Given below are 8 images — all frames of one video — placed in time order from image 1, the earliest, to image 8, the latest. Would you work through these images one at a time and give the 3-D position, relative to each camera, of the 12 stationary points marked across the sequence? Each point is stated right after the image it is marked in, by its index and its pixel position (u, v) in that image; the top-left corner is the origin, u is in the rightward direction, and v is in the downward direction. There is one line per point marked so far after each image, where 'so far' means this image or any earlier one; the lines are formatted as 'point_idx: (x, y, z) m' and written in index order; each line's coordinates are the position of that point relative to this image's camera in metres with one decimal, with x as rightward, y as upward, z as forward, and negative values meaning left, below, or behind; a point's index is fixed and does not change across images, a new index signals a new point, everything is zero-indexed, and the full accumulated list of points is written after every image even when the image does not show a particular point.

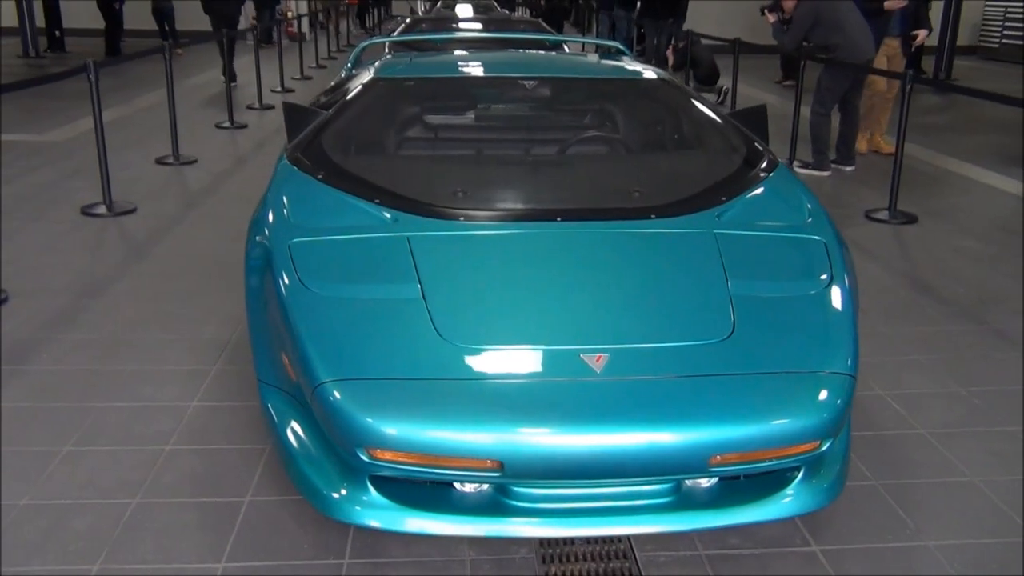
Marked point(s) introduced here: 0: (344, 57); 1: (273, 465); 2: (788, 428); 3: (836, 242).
0: (-2.8, +3.8, +14.8) m
1: (-0.7, -0.5, +2.5) m
2: (+0.7, -0.3, +2.0) m
3: (+1.0, +0.1, +2.7) m
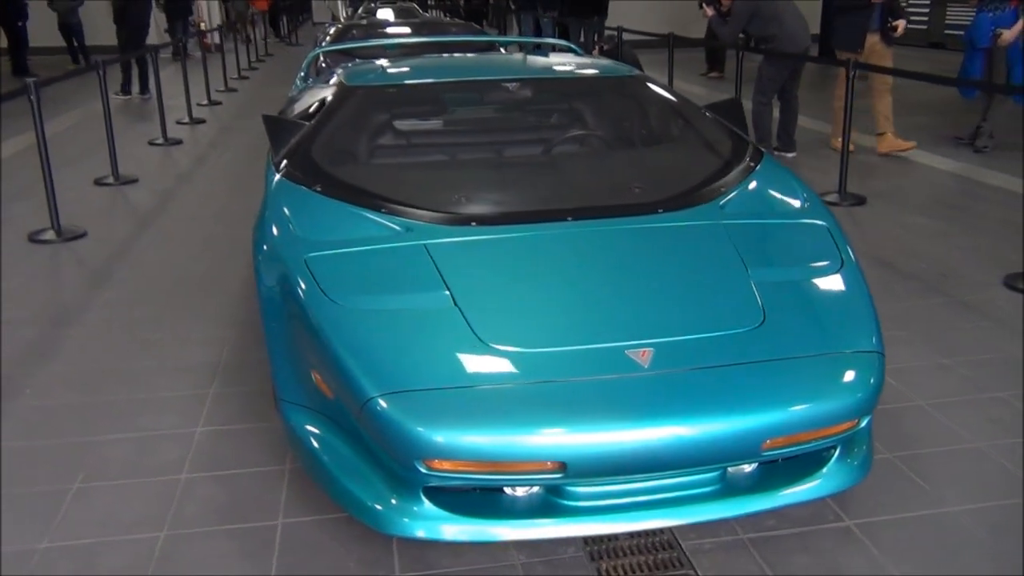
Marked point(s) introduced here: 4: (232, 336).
0: (-4.0, +3.6, +14.6) m
1: (-0.6, -0.5, +2.5) m
2: (+0.8, -0.3, +2.1) m
3: (+1.0, +0.2, +2.7) m
4: (-1.1, -0.2, +3.6) m
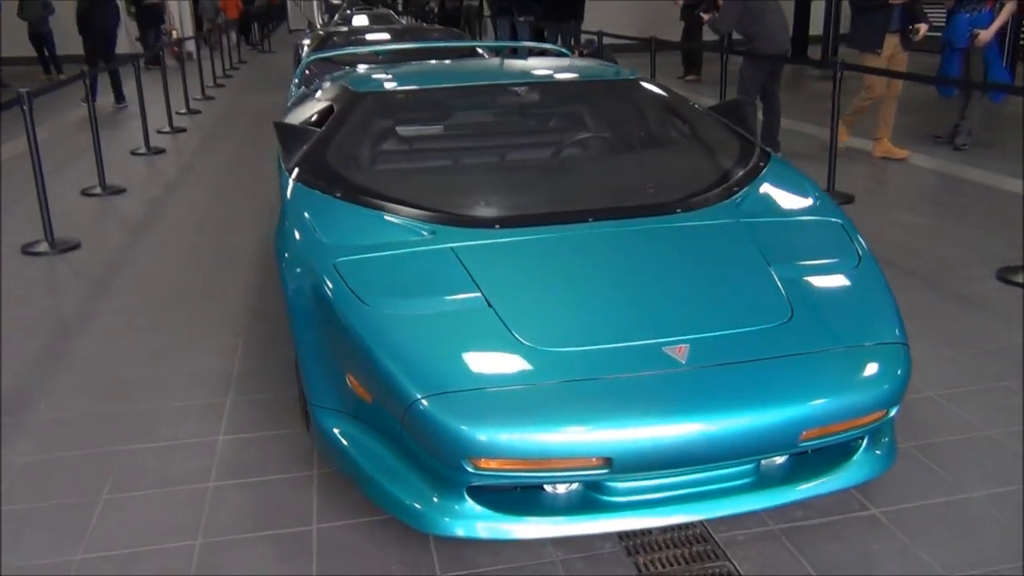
0: (-4.4, +3.4, +14.5) m
1: (-0.5, -0.6, +2.5) m
2: (+0.9, -0.3, +2.1) m
3: (+1.1, +0.2, +2.8) m
4: (-1.1, -0.2, +3.6) m
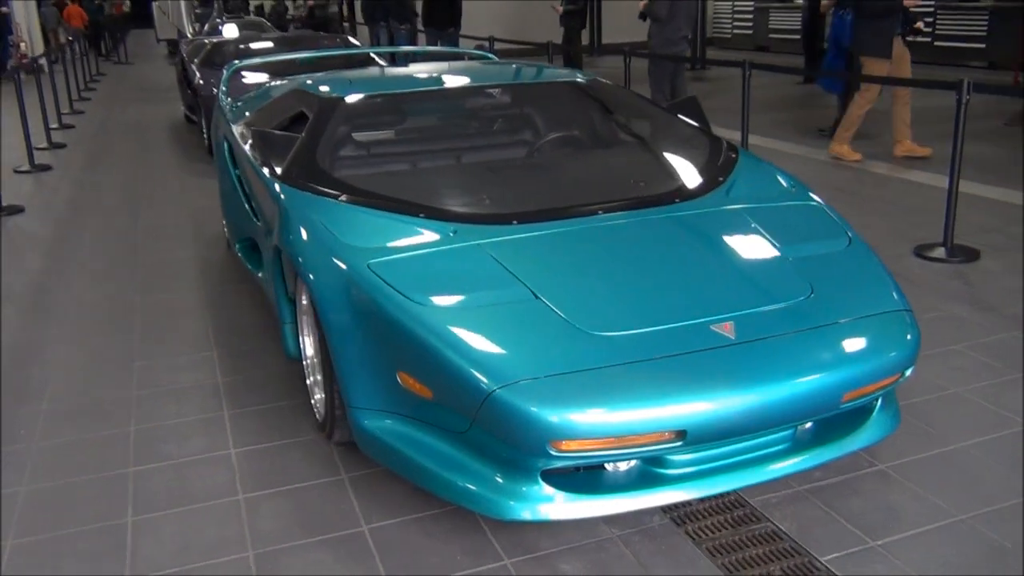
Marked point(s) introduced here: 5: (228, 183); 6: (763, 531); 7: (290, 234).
0: (-6.3, +3.1, +13.8) m
1: (-0.4, -0.6, +2.5) m
2: (+1.0, -0.2, +2.3) m
3: (+1.1, +0.3, +3.1) m
4: (-1.1, -0.3, +3.5) m
5: (-1.4, +0.5, +4.3) m
6: (+0.6, -0.6, +2.3) m
7: (-0.7, +0.2, +2.8) m
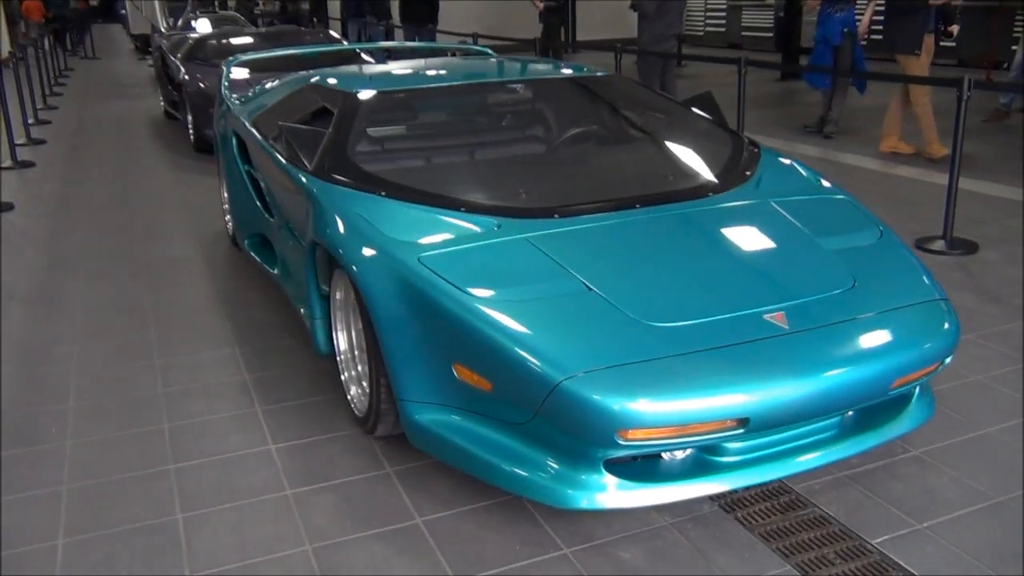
0: (-6.6, +3.1, +13.5) m
1: (-0.3, -0.5, +2.5) m
2: (+1.1, -0.2, +2.4) m
3: (+1.2, +0.3, +3.1) m
4: (-1.0, -0.3, +3.4) m
5: (-1.3, +0.5, +4.3) m
6: (+0.8, -0.6, +2.3) m
7: (-0.6, +0.2, +2.8) m
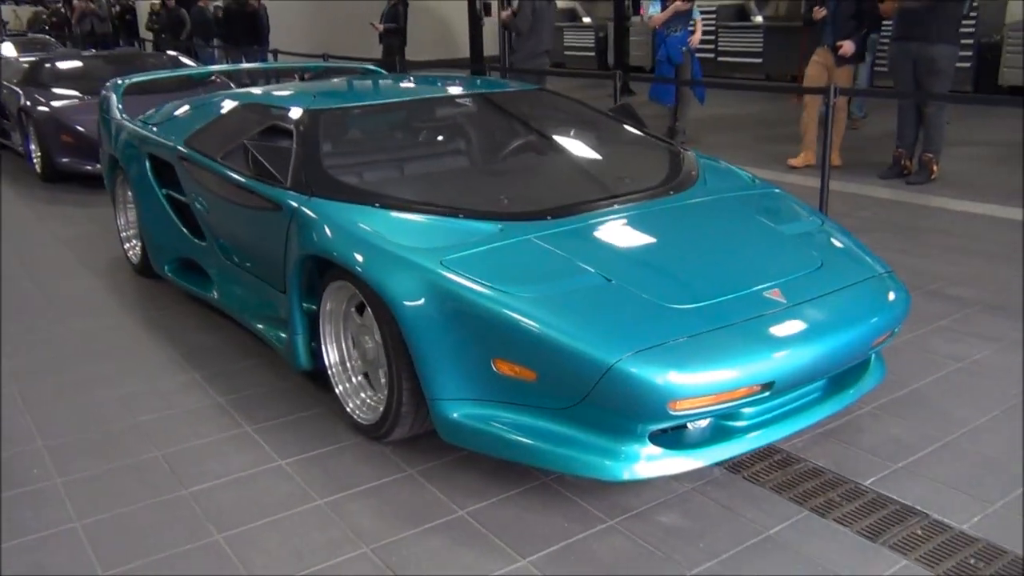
0: (-8.9, +2.3, +12.2) m
1: (-0.2, -0.6, +2.6) m
2: (+1.2, -0.1, +2.8) m
3: (+1.0, +0.4, +3.5) m
4: (-1.2, -0.3, +3.4) m
5: (-1.7, +0.4, +4.2) m
6: (+0.9, -0.5, +2.6) m
7: (-0.6, +0.2, +2.8) m
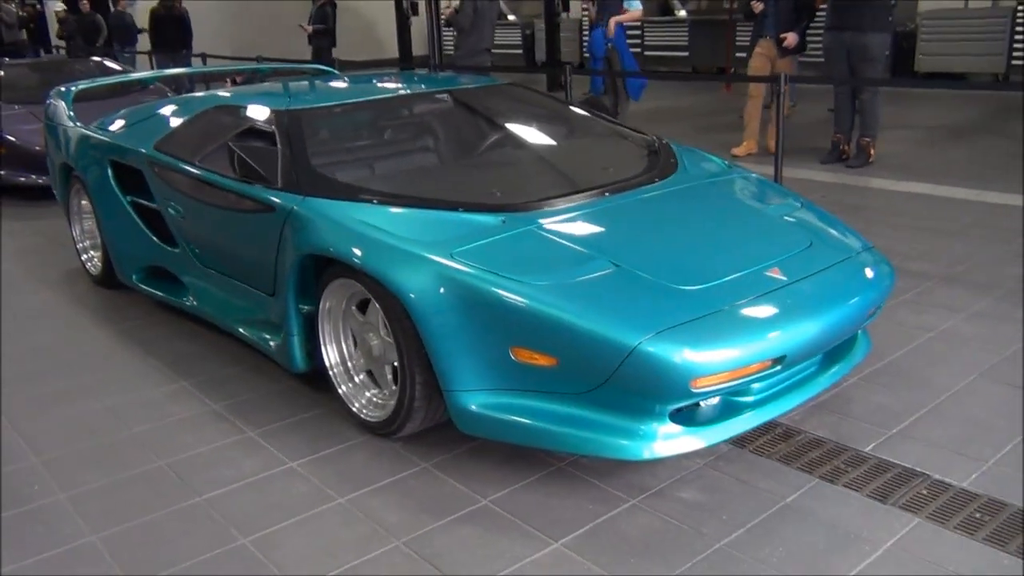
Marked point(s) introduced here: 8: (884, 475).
0: (-9.7, +2.0, +11.4) m
1: (-0.1, -0.5, +2.6) m
2: (+1.2, 0.0, +2.9) m
3: (+1.0, +0.4, +3.6) m
4: (-1.2, -0.4, +3.3) m
5: (-1.8, +0.3, +4.1) m
6: (+0.9, -0.5, +2.7) m
7: (-0.6, +0.2, +2.8) m
8: (+1.0, -0.5, +2.5) m
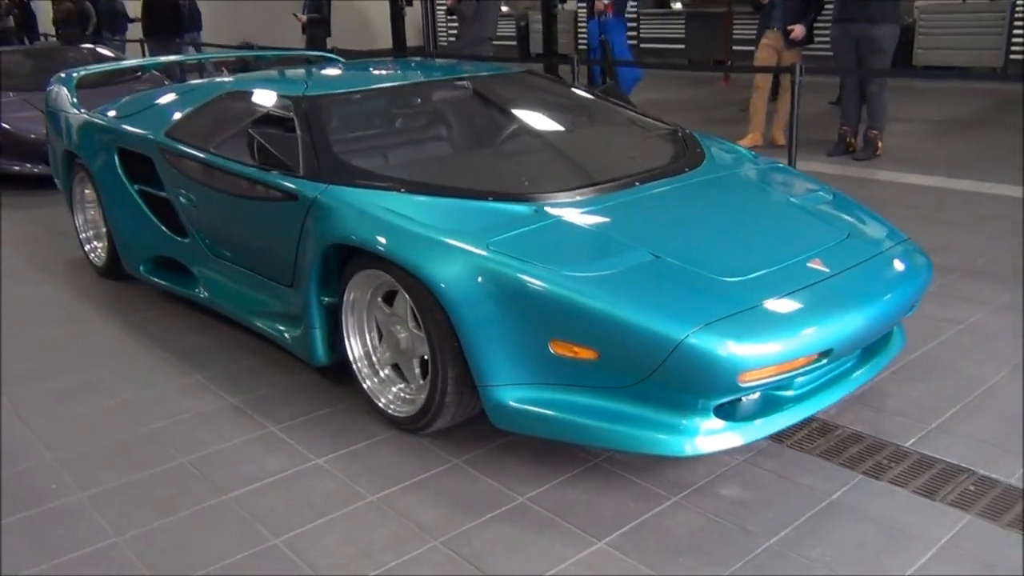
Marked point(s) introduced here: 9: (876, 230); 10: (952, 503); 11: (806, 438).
0: (-9.7, +2.1, +11.2) m
1: (0.0, -0.5, +2.5) m
2: (+1.3, 0.0, +2.8) m
3: (+1.0, +0.5, +3.6) m
4: (-1.1, -0.3, +3.2) m
5: (-1.7, +0.4, +4.0) m
6: (+1.0, -0.4, +2.7) m
7: (-0.5, +0.2, +2.7) m
8: (+1.1, -0.5, +2.5) m
9: (+1.2, +0.2, +3.1) m
10: (+1.1, -0.6, +2.3) m
11: (+0.9, -0.4, +2.7) m
